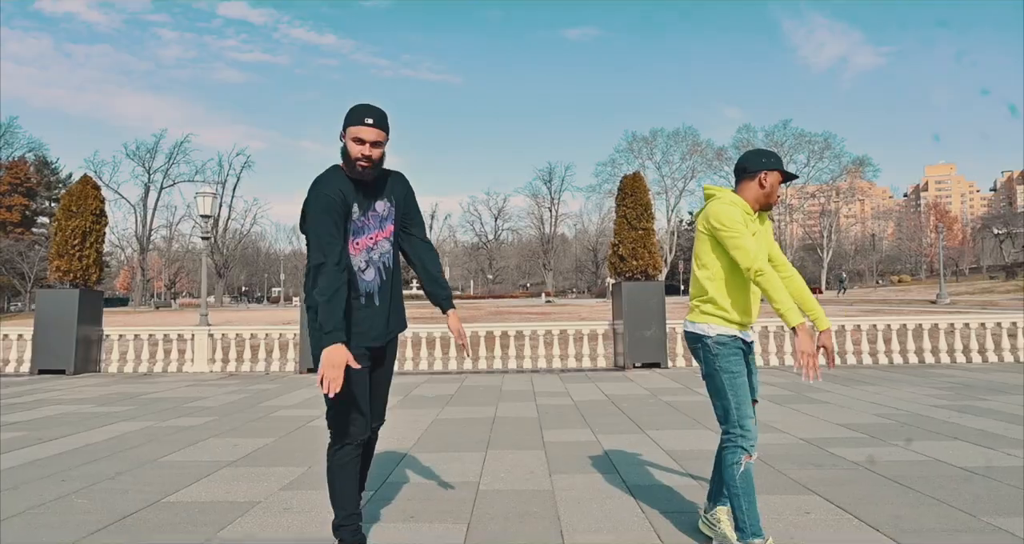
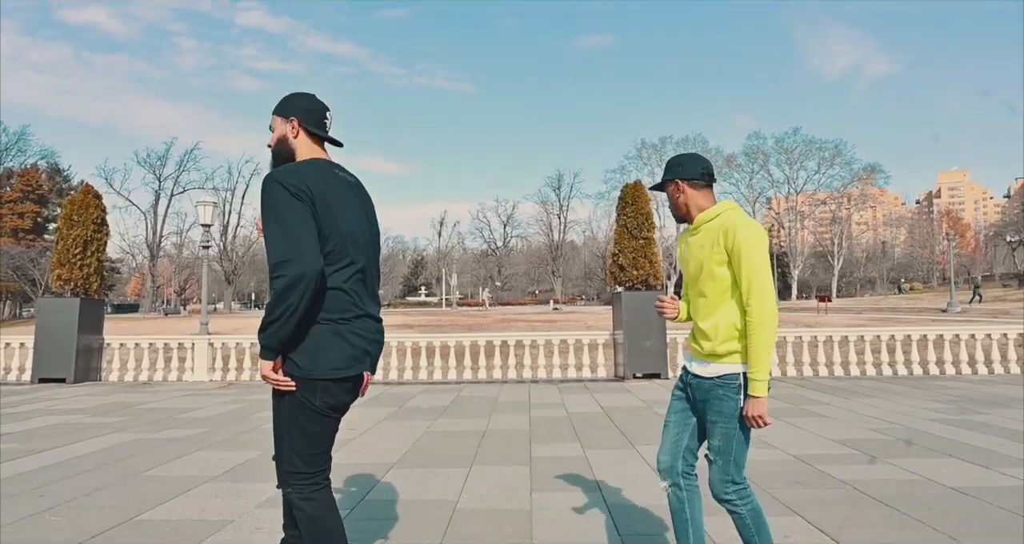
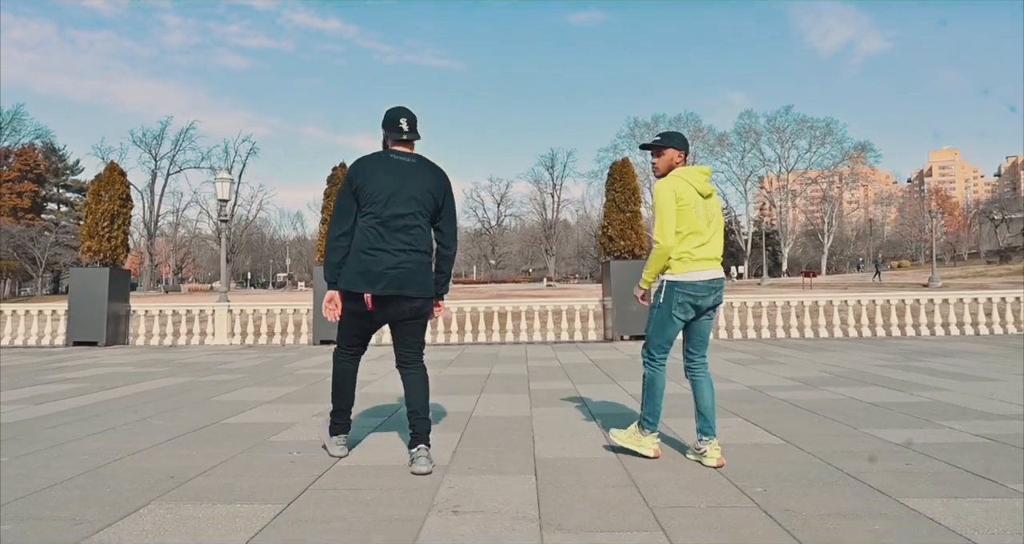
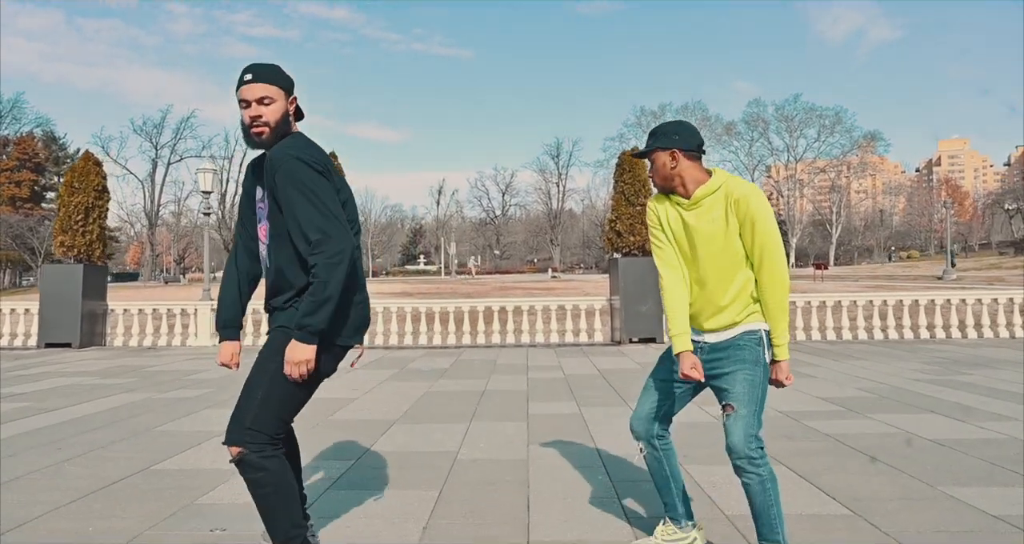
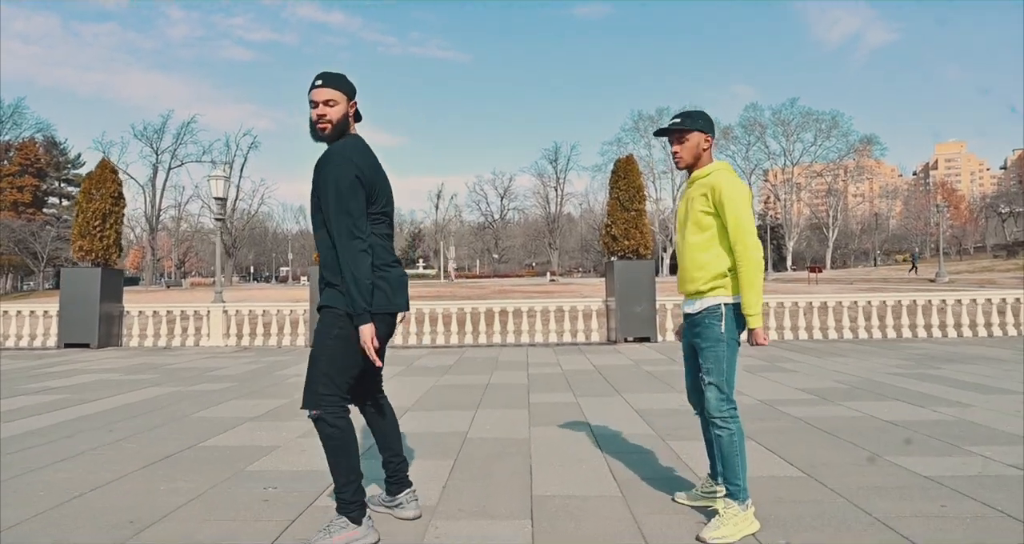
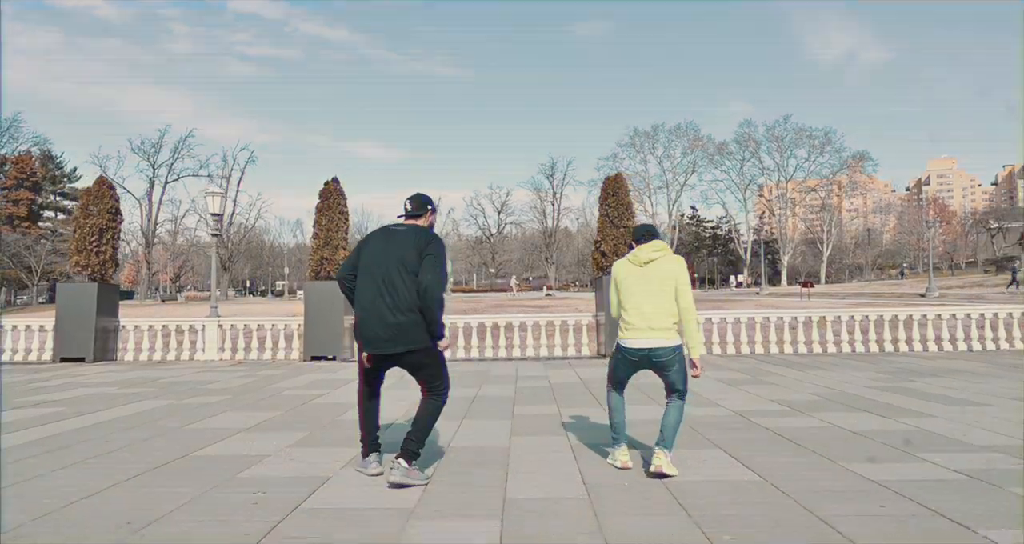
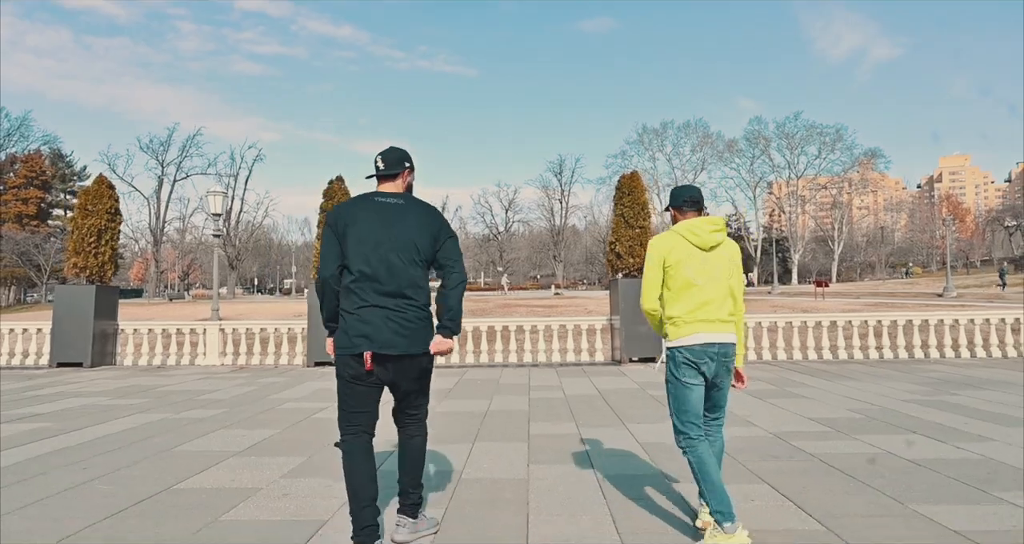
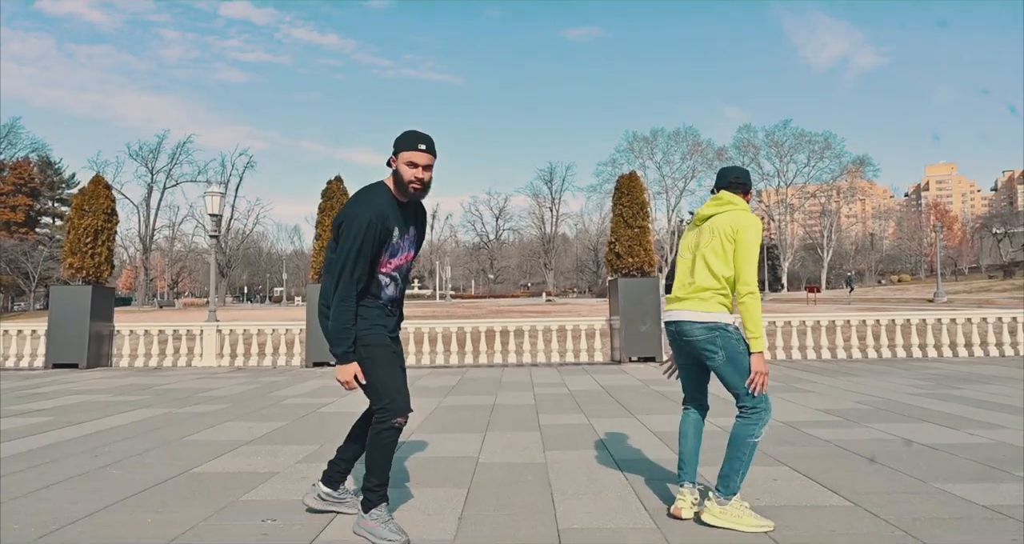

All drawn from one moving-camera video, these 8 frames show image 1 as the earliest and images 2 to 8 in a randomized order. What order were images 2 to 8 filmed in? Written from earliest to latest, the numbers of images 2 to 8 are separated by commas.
8, 3, 5, 4, 2, 7, 6
